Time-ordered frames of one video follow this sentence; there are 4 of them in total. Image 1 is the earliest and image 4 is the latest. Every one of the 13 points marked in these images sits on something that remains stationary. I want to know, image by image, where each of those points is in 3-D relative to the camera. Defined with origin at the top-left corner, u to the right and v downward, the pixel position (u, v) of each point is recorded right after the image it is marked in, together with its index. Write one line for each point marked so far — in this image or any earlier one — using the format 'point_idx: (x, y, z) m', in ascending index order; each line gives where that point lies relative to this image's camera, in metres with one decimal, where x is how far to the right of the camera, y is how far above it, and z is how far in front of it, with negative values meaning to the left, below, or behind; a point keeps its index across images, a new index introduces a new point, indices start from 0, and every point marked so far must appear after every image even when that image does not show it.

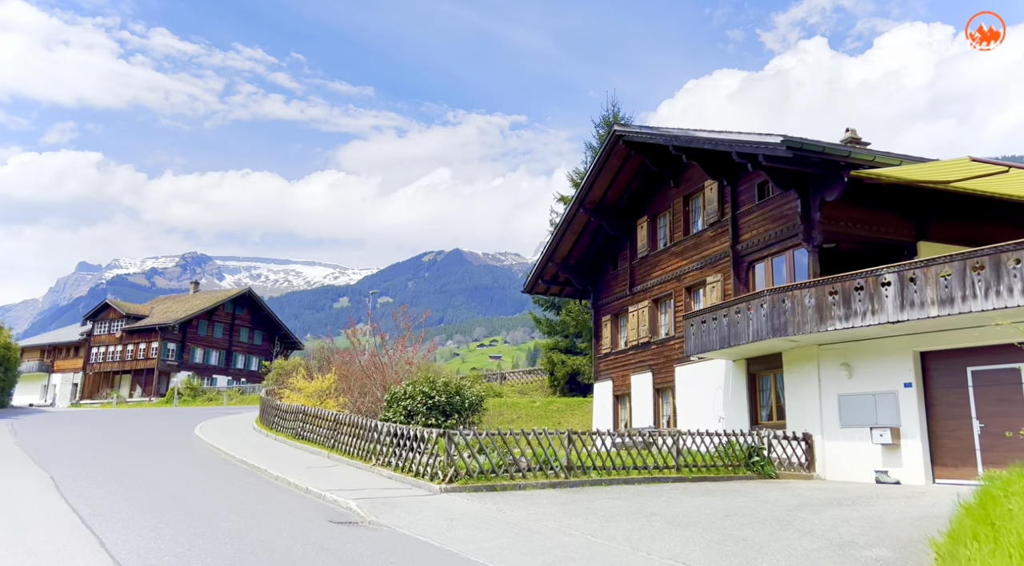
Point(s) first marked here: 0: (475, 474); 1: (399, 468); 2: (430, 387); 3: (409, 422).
0: (-0.6, -3.4, +13.8) m
1: (-2.2, -3.6, +15.1) m
2: (-1.7, -2.3, +16.9) m
3: (-2.2, -3.0, +16.5) m
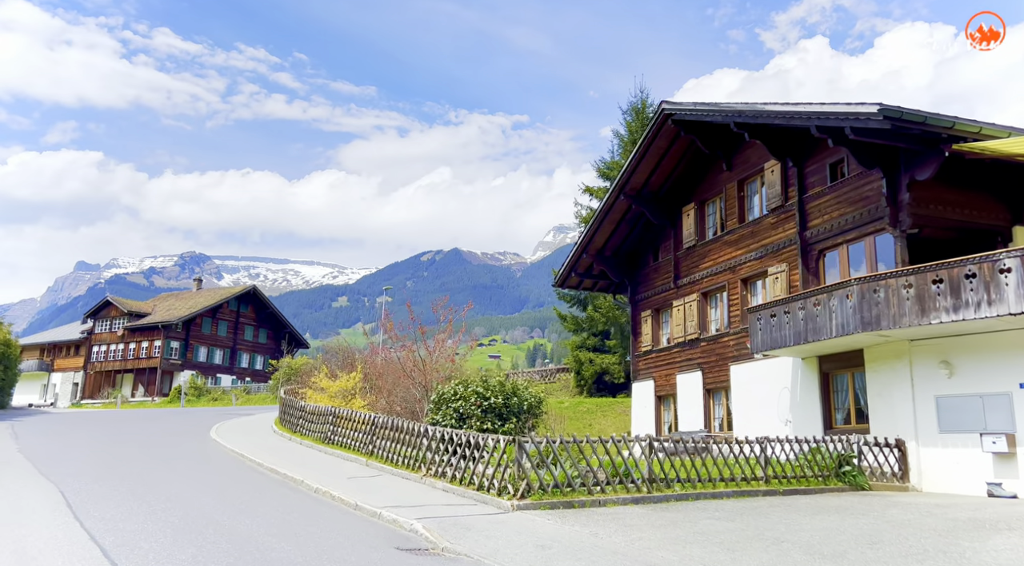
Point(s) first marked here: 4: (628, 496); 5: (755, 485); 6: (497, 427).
0: (+0.6, -3.2, +11.9) m
1: (-0.9, -3.4, +13.2) m
2: (-0.5, -2.0, +15.0) m
3: (-1.0, -2.7, +14.6) m
4: (+1.9, -3.4, +12.4) m
5: (+4.4, -3.7, +14.1) m
6: (-0.2, -2.8, +14.5) m
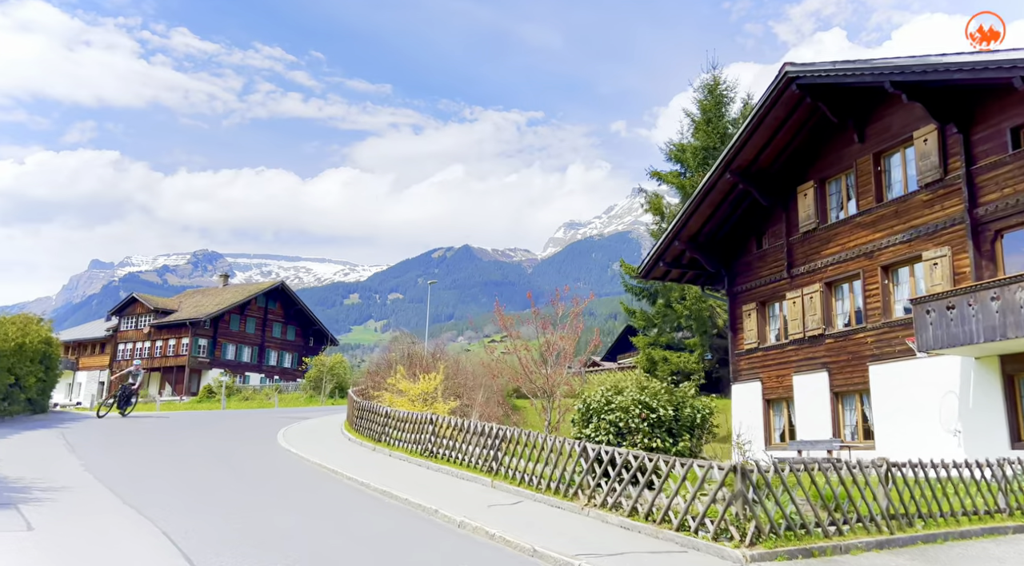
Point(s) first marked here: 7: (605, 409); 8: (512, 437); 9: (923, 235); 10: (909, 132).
0: (+3.2, -2.9, +9.1) m
1: (+1.7, -3.1, +10.4) m
2: (+2.1, -1.8, +12.2) m
3: (+1.7, -2.5, +11.8) m
4: (+4.5, -3.2, +9.6) m
5: (+7.1, -3.4, +11.2) m
6: (+2.4, -2.5, +11.7) m
7: (+1.5, -2.0, +12.3) m
8: (0.0, -2.8, +13.7) m
9: (+10.0, +1.2, +18.7) m
10: (+10.0, +3.8, +19.5) m
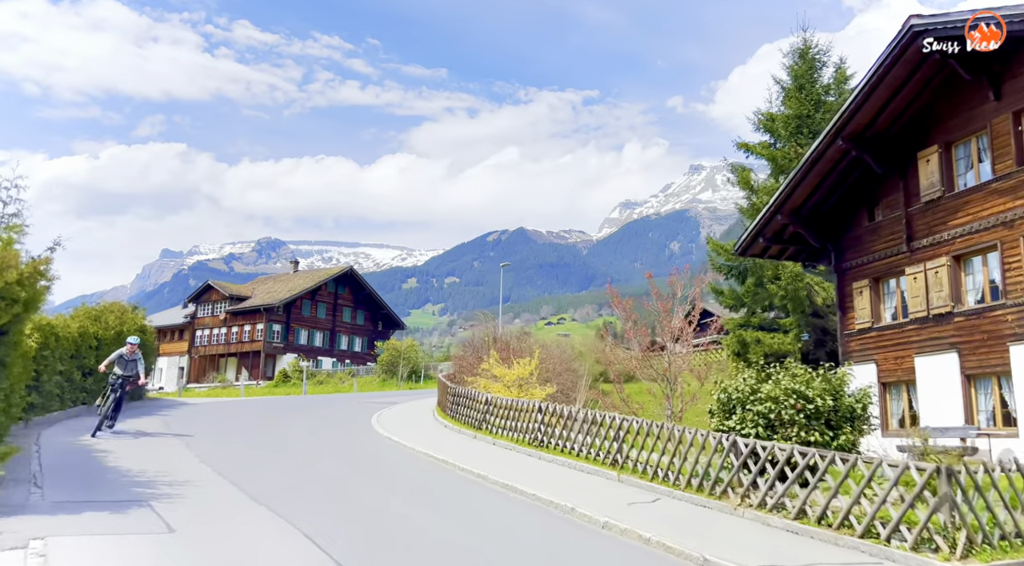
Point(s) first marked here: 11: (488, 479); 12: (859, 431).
0: (+4.9, -2.6, +7.9) m
1: (+3.5, -2.8, +9.3) m
2: (+4.1, -1.4, +11.0) m
3: (+3.6, -2.1, +10.7) m
4: (+6.2, -2.8, +8.3) m
5: (+8.9, -3.0, +9.7) m
6: (+4.3, -2.1, +10.5) m
7: (+3.4, -1.7, +11.1) m
8: (+2.1, -2.4, +12.7) m
9: (+12.3, +1.8, +16.9) m
10: (+12.4, +4.5, +17.5) m
11: (-0.5, -3.3, +13.1) m
12: (+4.8, -2.1, +10.9) m
